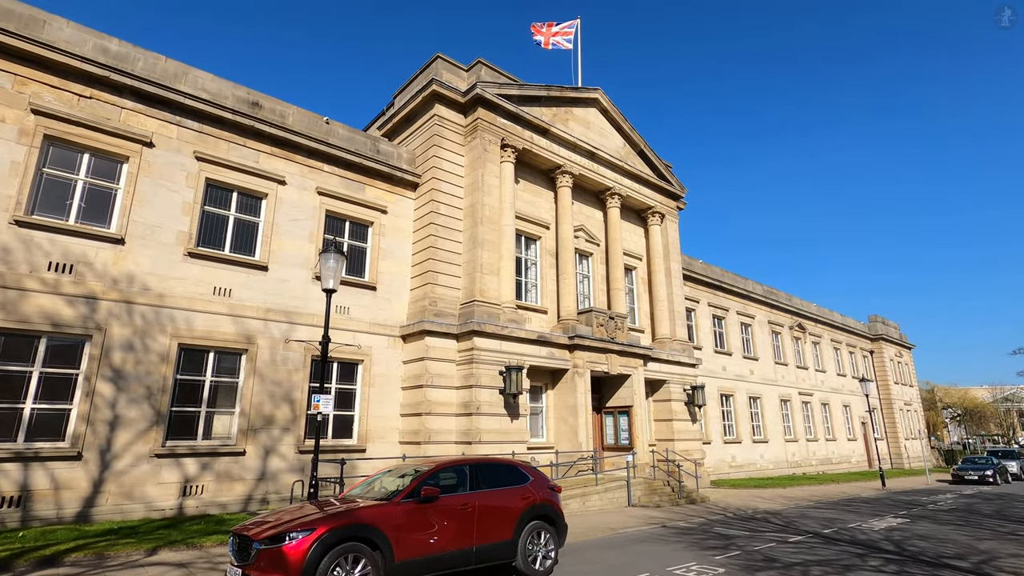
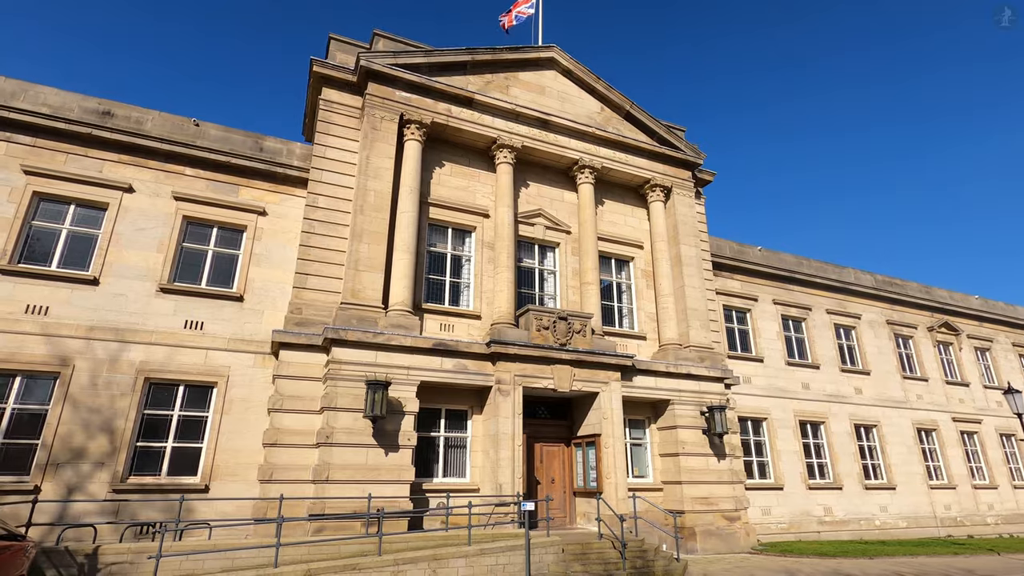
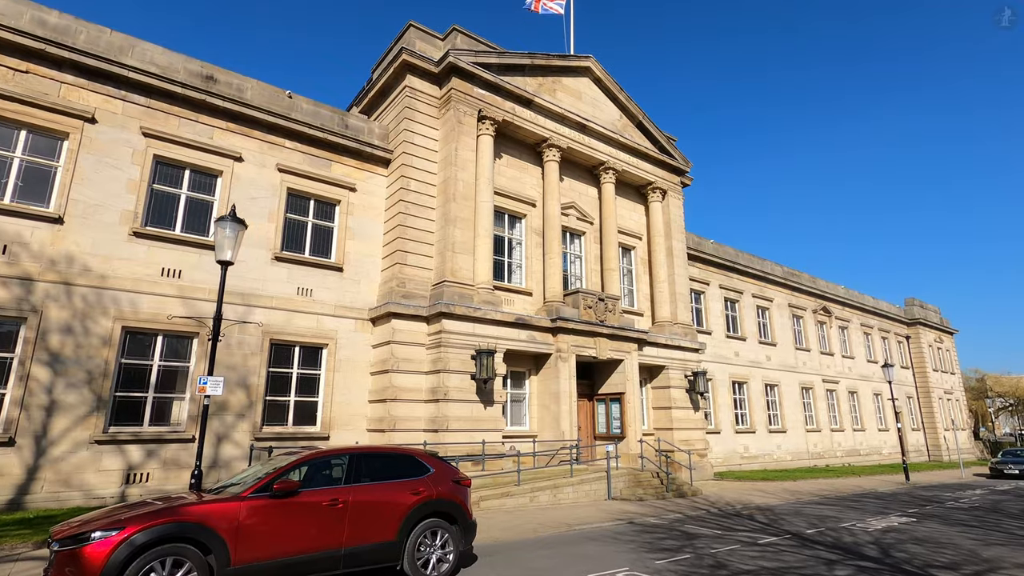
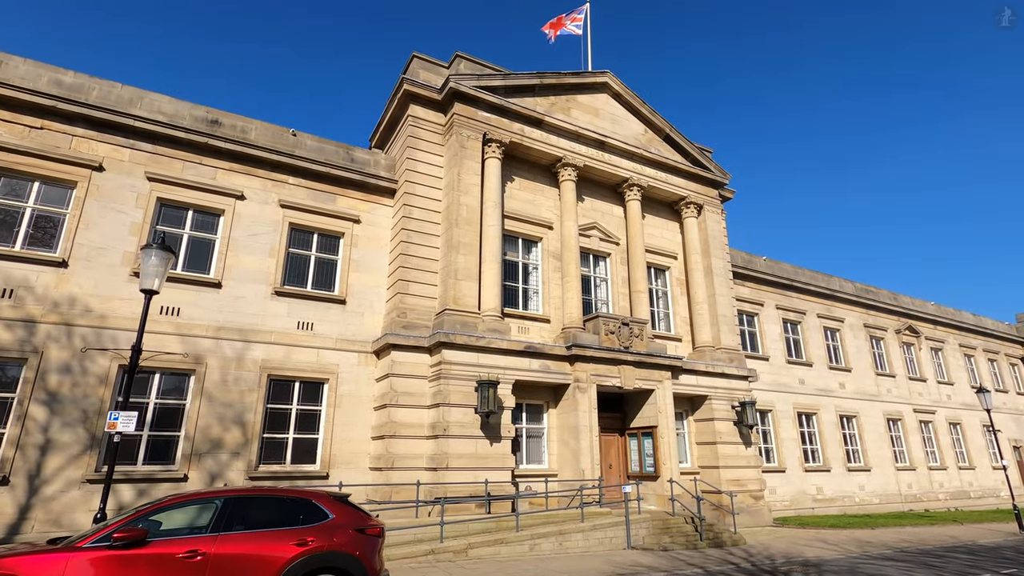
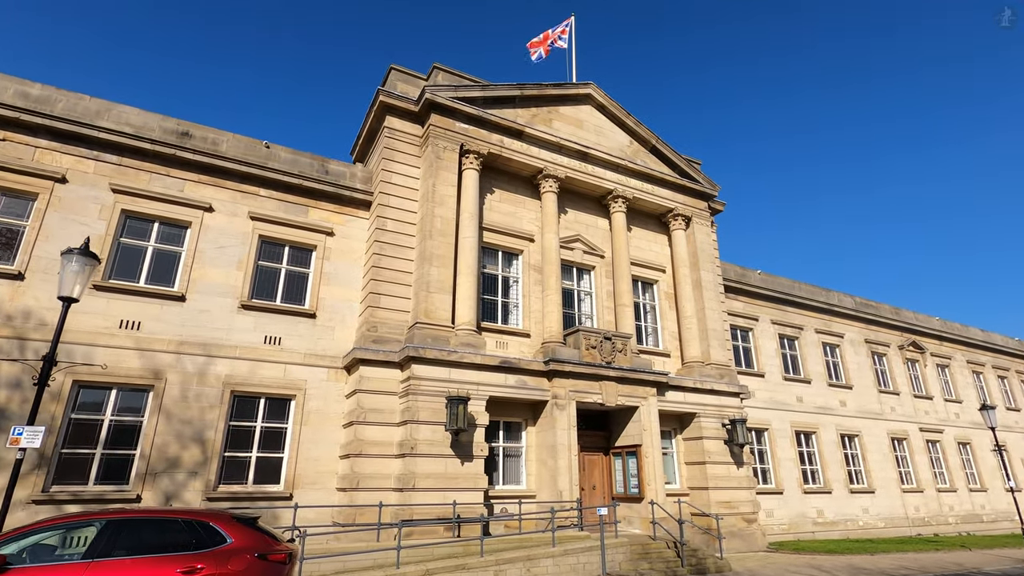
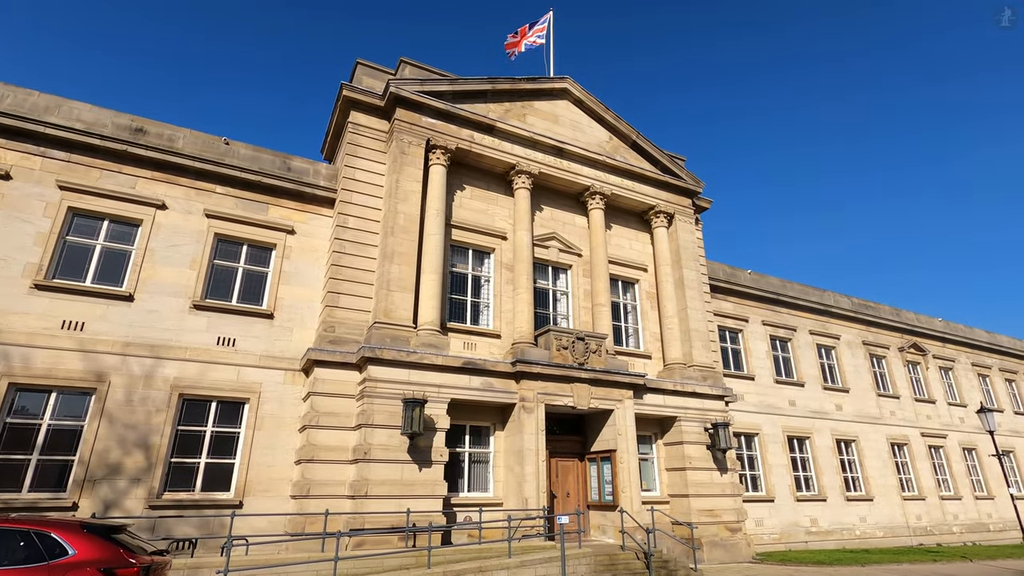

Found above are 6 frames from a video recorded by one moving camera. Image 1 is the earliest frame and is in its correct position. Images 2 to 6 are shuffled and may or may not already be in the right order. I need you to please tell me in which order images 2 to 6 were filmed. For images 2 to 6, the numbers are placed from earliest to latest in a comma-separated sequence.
3, 4, 5, 6, 2
